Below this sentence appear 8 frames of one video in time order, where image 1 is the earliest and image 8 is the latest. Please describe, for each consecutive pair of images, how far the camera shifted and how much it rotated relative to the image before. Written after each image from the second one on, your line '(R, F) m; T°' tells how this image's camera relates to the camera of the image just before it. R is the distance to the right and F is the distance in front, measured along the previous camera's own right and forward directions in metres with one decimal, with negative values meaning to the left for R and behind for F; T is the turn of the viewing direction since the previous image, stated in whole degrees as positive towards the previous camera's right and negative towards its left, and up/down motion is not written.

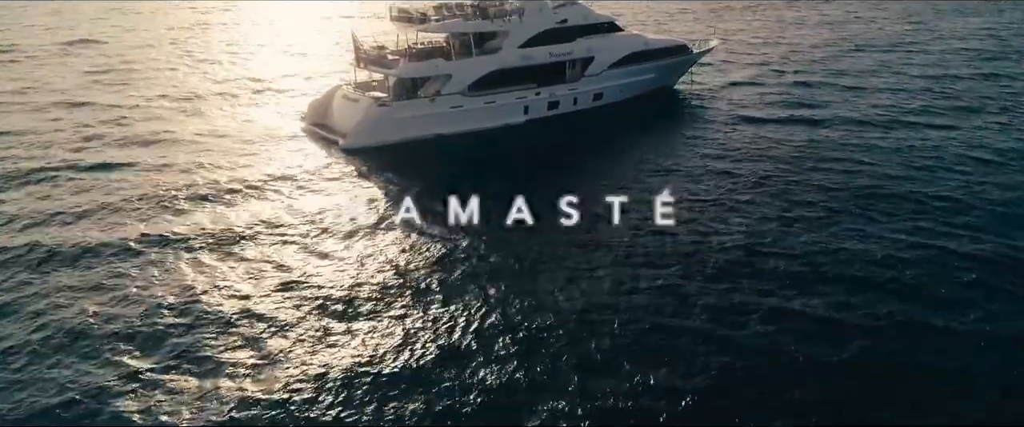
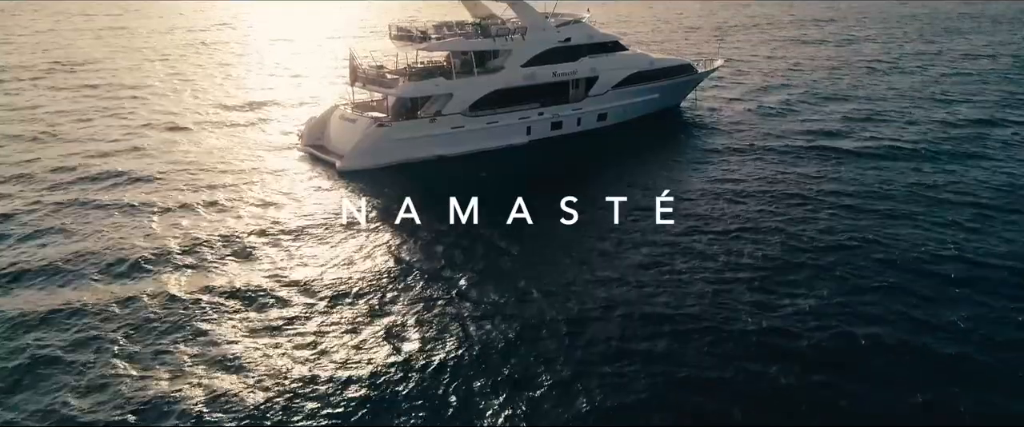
(0.0, +0.9) m; 0°
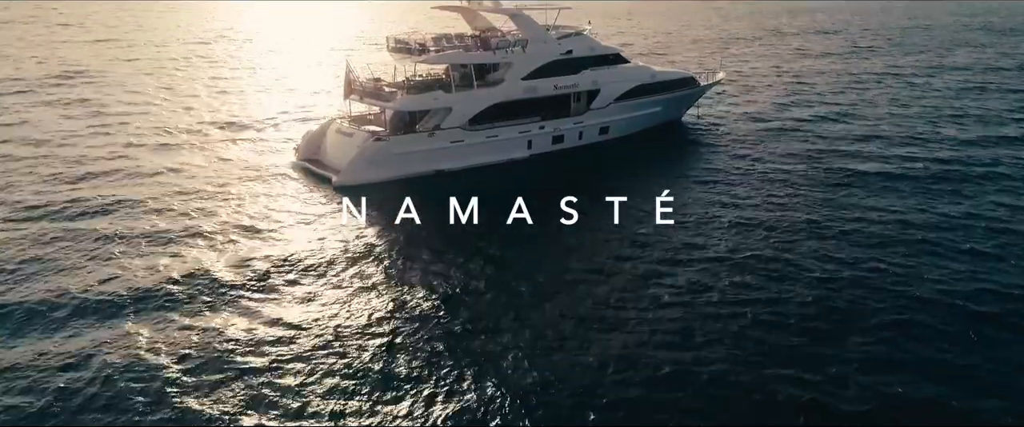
(-0.1, +0.7) m; 0°
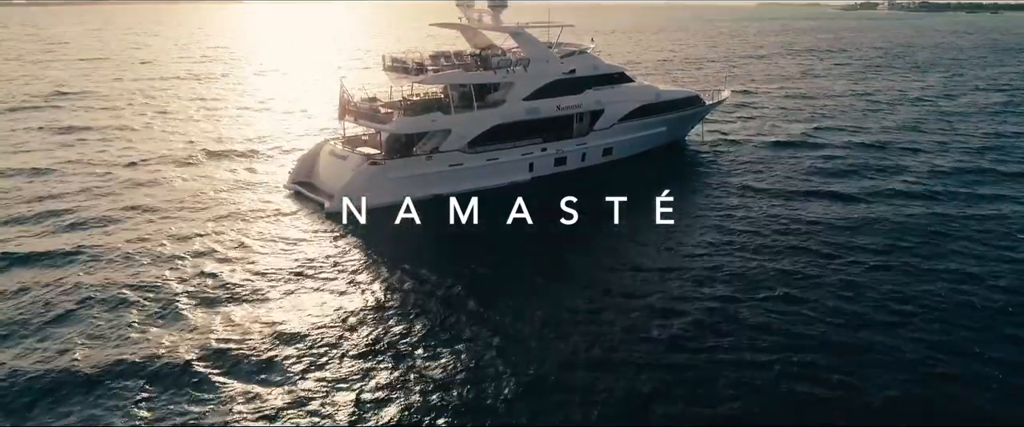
(-0.2, +1.3) m; 0°
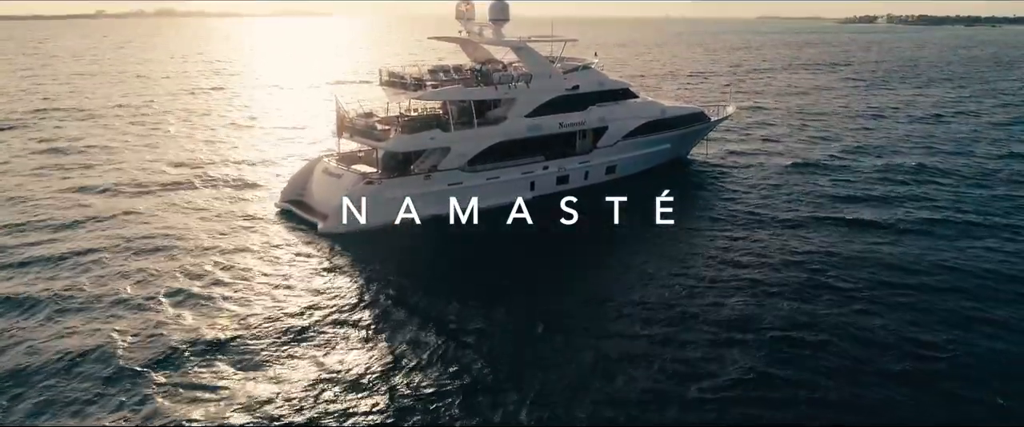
(-0.1, +1.1) m; 0°
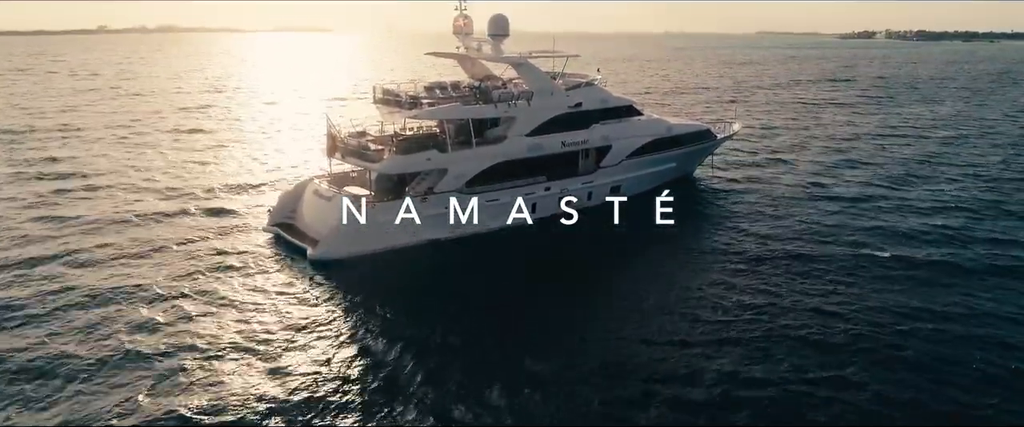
(-0.1, +1.3) m; 0°
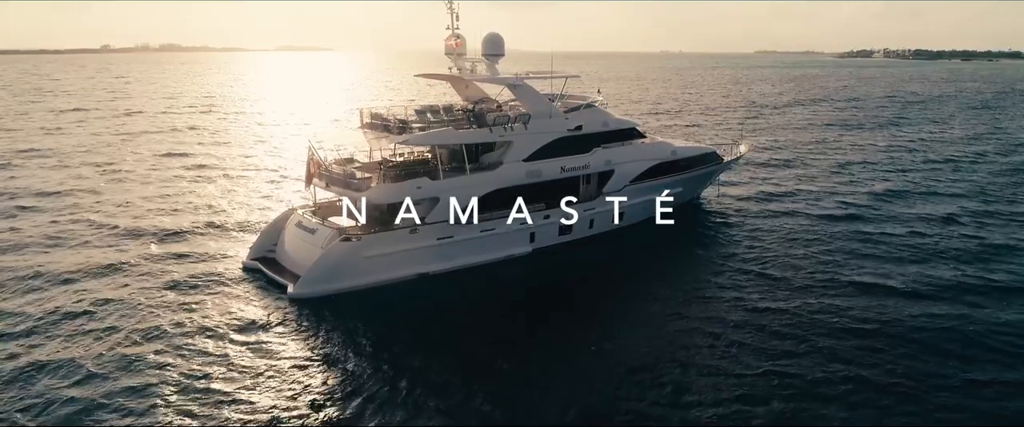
(+0.1, +1.7) m; 0°
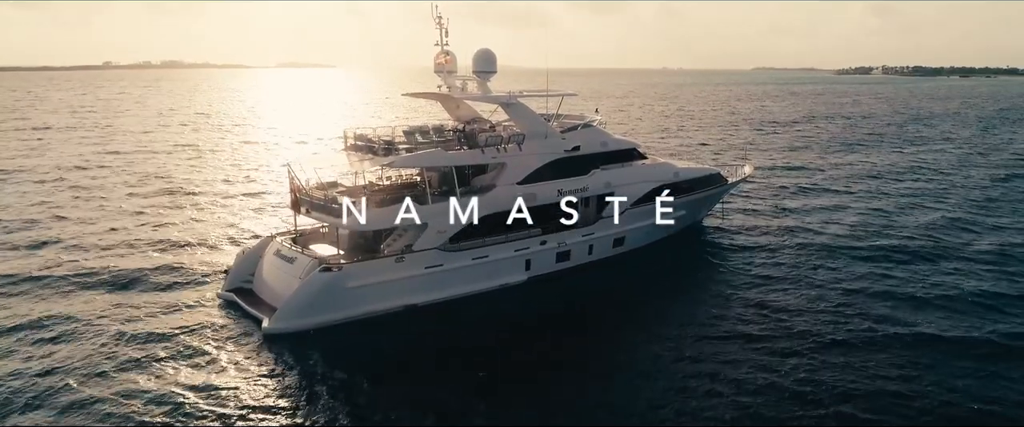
(+0.1, +1.5) m; 0°
